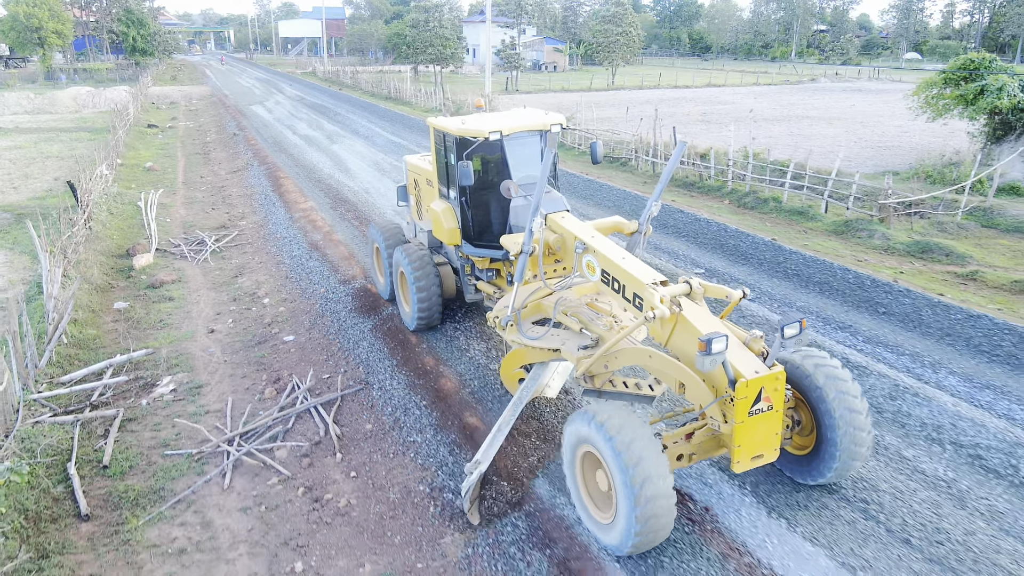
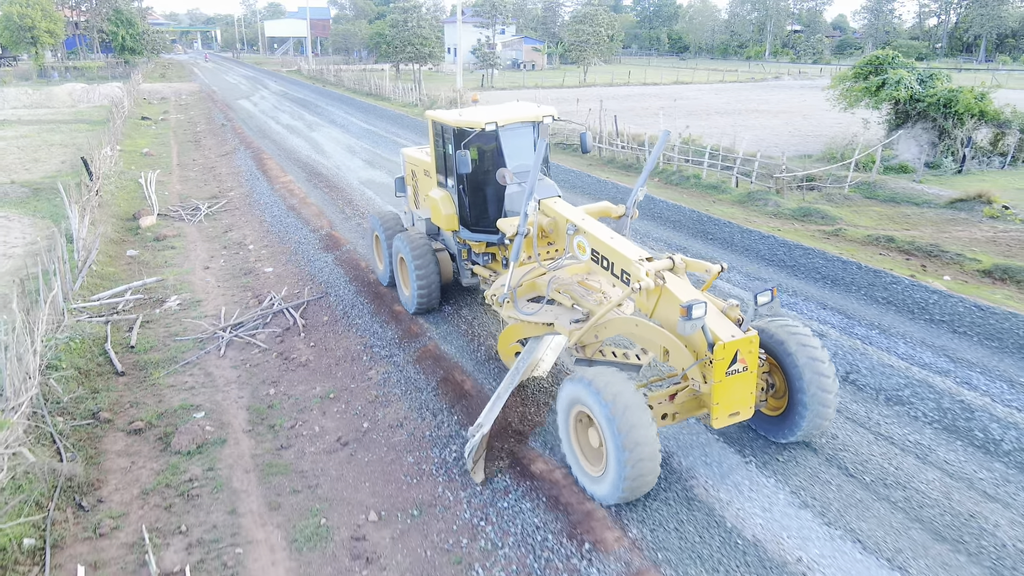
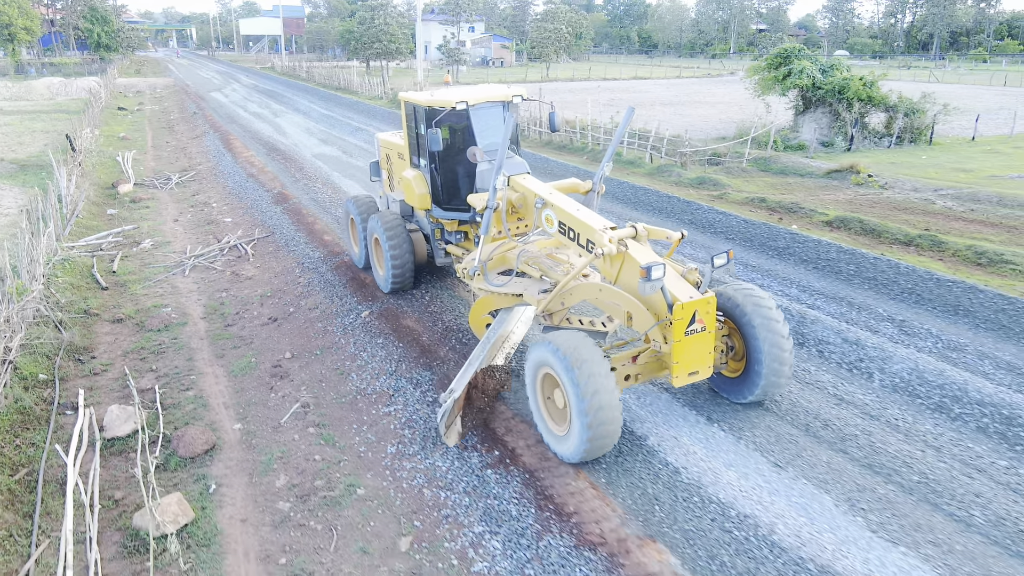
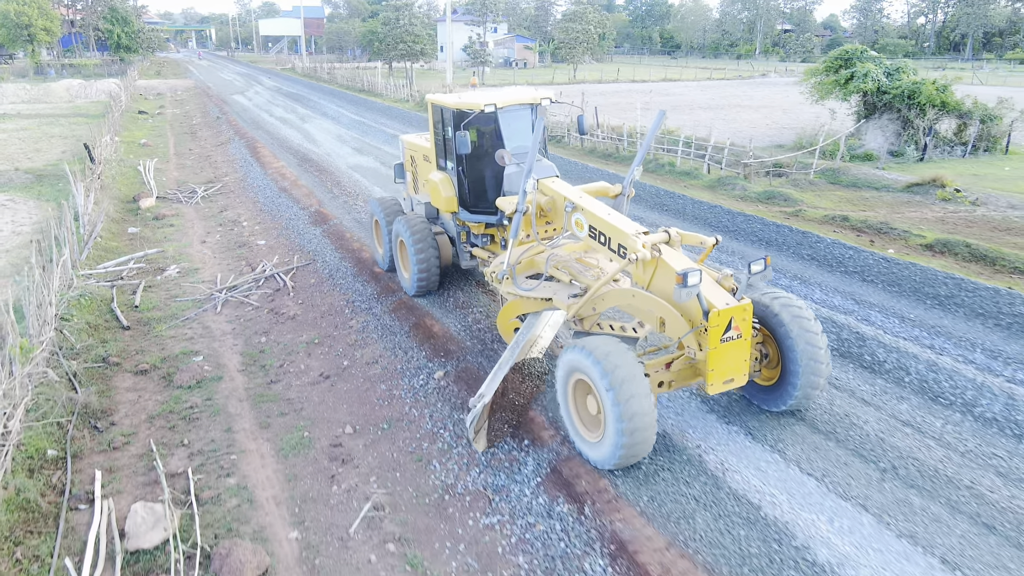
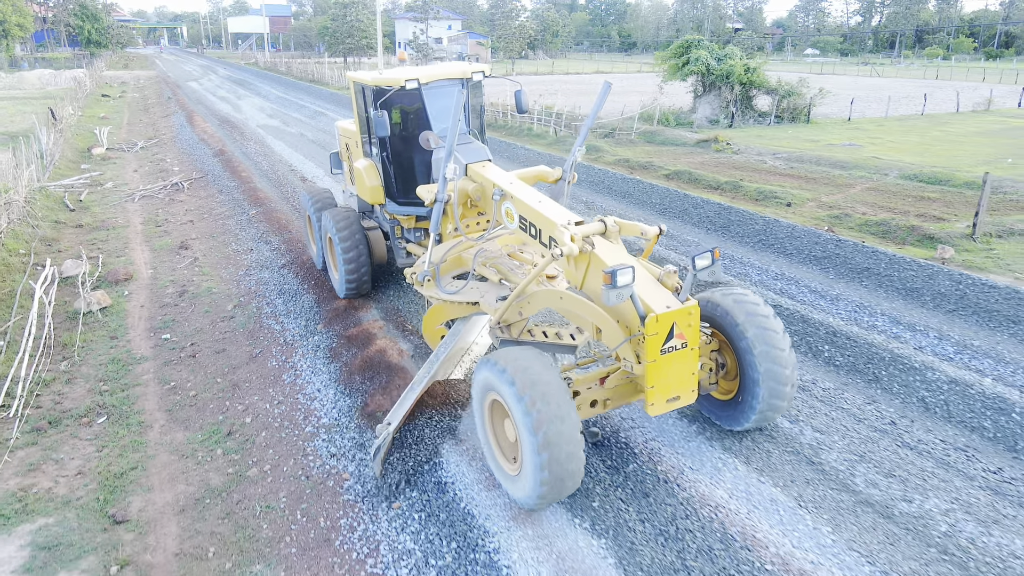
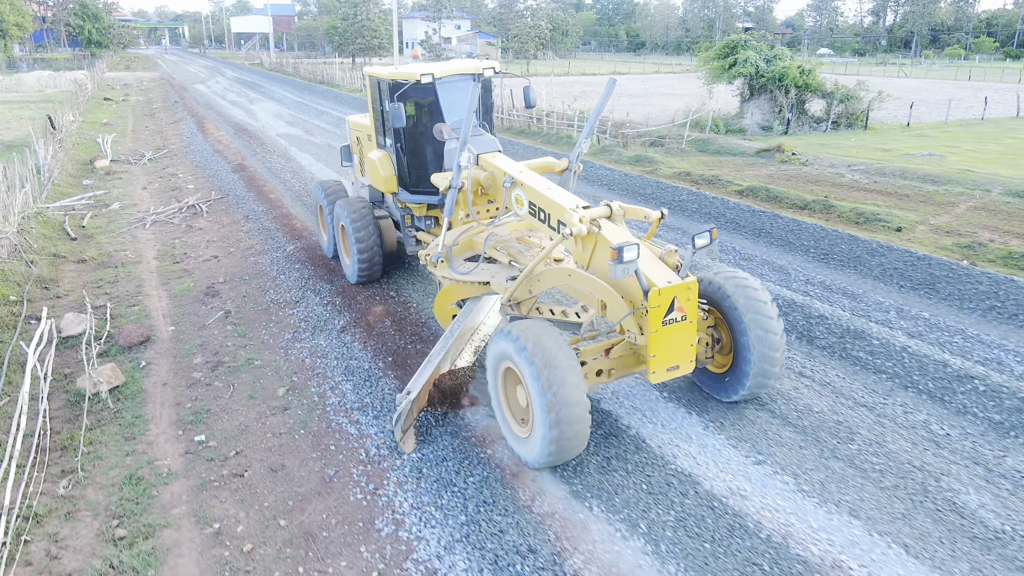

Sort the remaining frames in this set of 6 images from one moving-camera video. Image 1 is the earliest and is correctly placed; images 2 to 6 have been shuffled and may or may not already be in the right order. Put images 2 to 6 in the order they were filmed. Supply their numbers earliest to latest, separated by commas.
2, 4, 3, 6, 5
